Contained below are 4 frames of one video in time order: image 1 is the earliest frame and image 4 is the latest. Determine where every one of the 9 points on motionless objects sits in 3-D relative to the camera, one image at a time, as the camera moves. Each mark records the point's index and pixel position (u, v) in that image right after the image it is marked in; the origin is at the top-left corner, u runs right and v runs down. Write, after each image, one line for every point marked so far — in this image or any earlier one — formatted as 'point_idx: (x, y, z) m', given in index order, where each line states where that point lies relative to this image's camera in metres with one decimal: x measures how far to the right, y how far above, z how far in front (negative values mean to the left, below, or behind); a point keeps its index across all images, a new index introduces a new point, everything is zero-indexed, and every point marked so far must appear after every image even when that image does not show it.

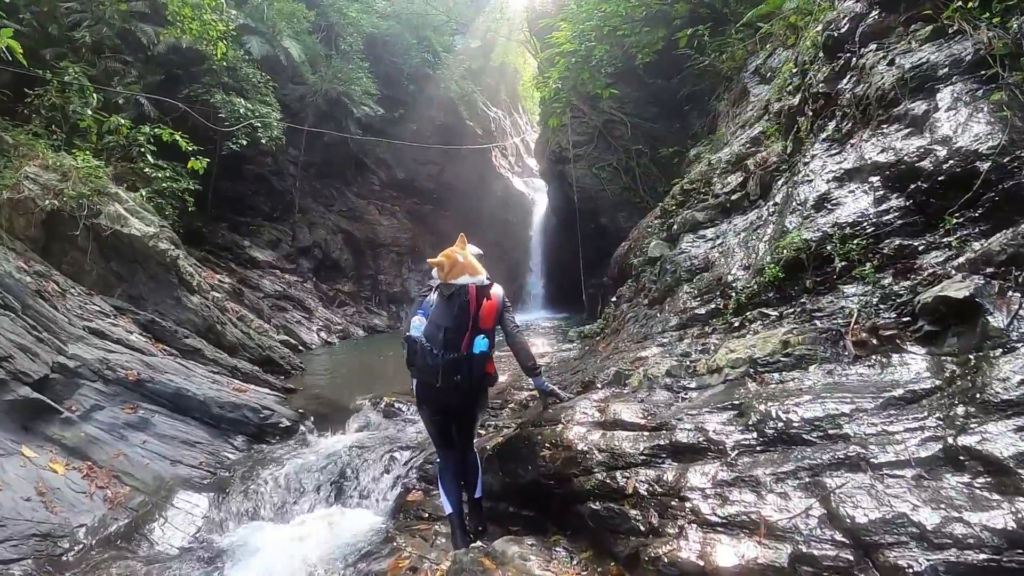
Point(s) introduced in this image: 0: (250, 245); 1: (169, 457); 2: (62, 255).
0: (-8.4, +1.4, +17.6) m
1: (-3.4, -1.7, +5.4) m
2: (-6.3, +0.5, +7.7) m
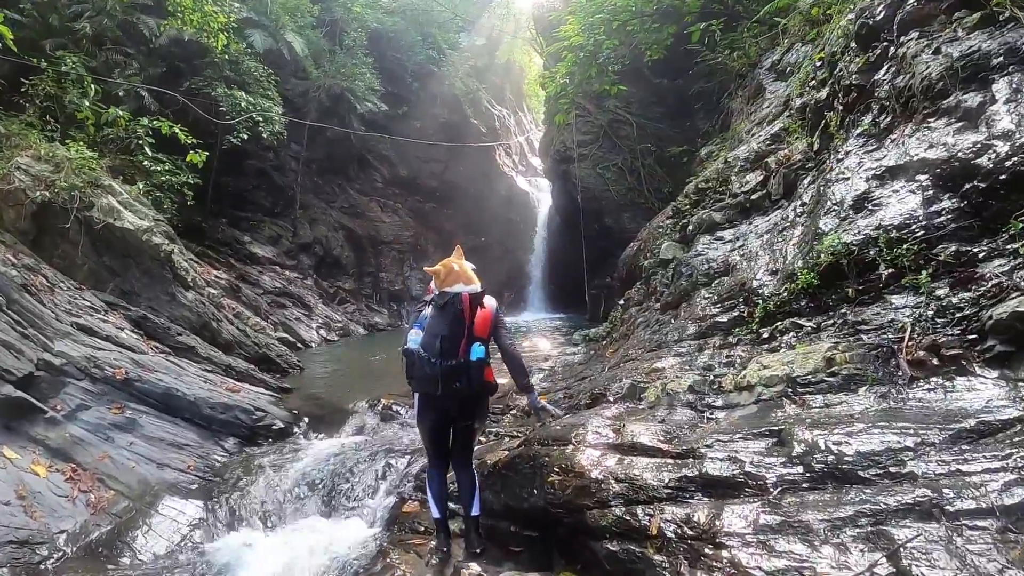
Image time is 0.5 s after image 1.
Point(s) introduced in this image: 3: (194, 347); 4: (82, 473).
0: (-8.3, +1.5, +17.4) m
1: (-3.4, -1.6, +5.2) m
2: (-6.3, +0.5, +7.5) m
3: (-4.5, -0.8, +7.6) m
4: (-3.7, -1.6, +4.7) m
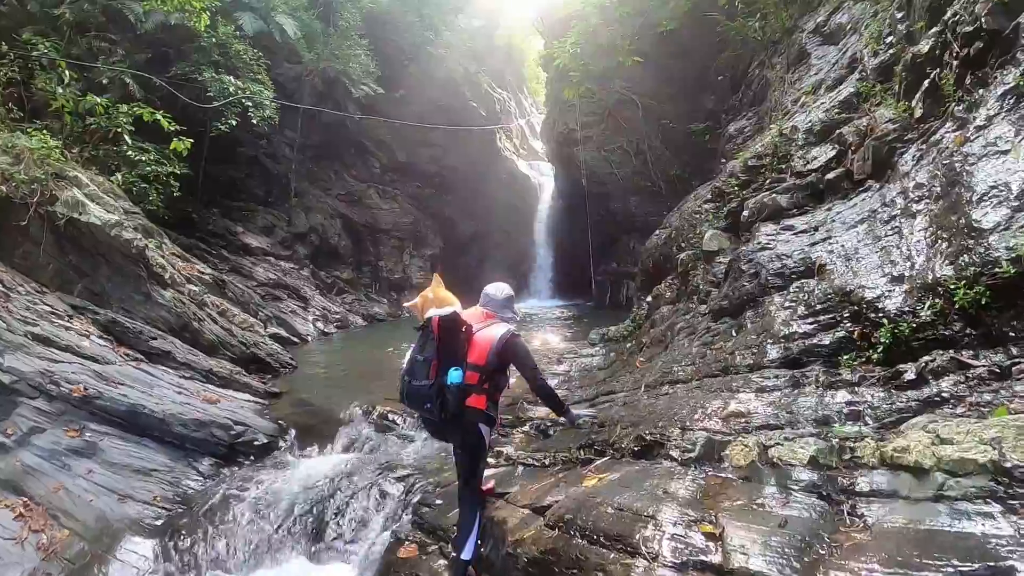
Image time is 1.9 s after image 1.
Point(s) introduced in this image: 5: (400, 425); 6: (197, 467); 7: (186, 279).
0: (-8.2, +1.7, +16.6) m
1: (-3.3, -1.7, +4.5) m
2: (-6.2, +0.5, +6.8) m
3: (-4.4, -0.8, +7.0) m
4: (-3.6, -1.7, +4.0) m
5: (-1.2, -1.5, +6.1) m
6: (-3.0, -1.7, +5.2) m
7: (-5.6, +0.2, +9.5) m
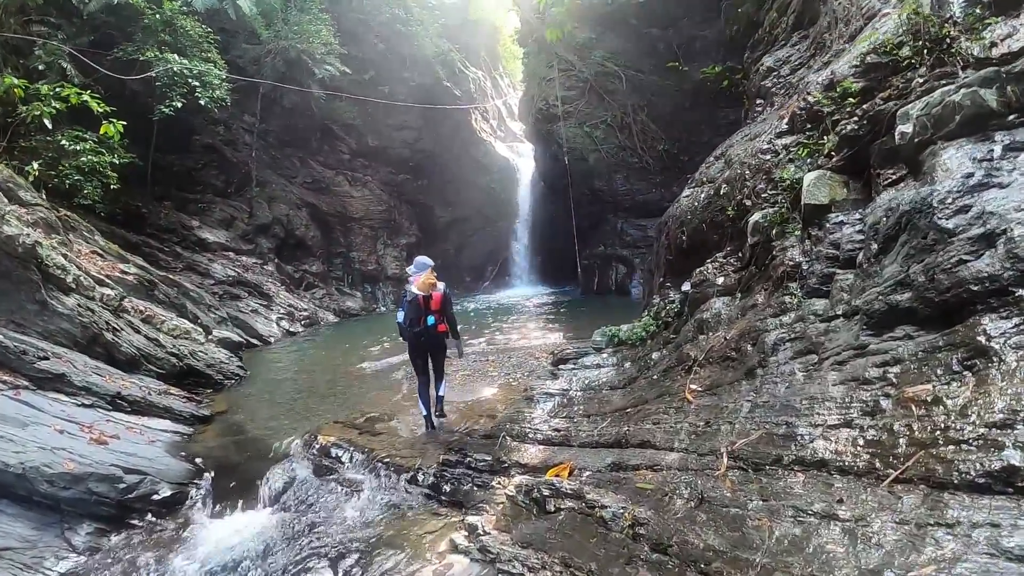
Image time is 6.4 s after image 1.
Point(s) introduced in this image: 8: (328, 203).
0: (-8.8, +1.7, +15.0) m
1: (-3.3, -1.8, +3.1) m
2: (-6.5, +0.4, +5.2) m
3: (-4.6, -0.9, +5.5) m
4: (-3.6, -1.7, +2.6) m
5: (-1.4, -1.5, +4.7) m
6: (-3.1, -1.8, +3.8) m
7: (-5.9, +0.1, +7.9) m
8: (-6.6, +3.0, +19.3) m
